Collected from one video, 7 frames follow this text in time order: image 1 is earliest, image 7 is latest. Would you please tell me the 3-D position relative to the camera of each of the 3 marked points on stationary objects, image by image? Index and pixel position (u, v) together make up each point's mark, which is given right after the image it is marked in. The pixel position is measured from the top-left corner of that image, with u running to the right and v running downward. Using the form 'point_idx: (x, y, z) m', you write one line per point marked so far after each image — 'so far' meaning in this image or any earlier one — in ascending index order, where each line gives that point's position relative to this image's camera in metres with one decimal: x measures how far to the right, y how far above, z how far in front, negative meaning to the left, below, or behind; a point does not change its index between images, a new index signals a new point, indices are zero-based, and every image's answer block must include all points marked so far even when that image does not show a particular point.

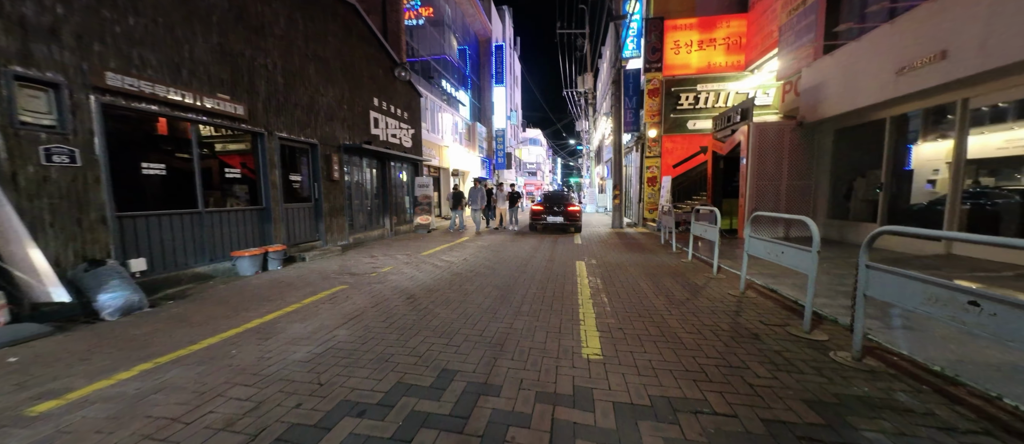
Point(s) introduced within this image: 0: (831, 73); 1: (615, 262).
0: (+7.3, +3.4, +8.2) m
1: (+2.0, -0.7, +6.8) m
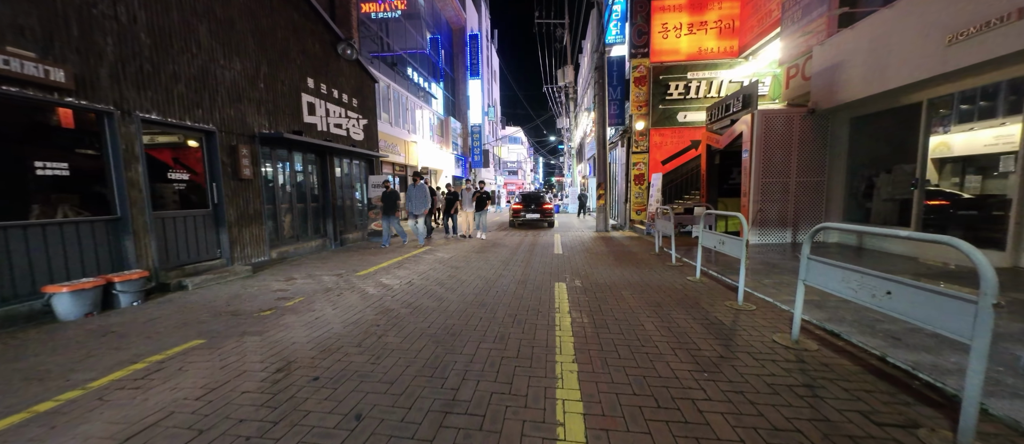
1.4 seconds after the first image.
0: (+6.6, +3.4, +6.9) m
1: (+1.4, -0.9, +5.3) m
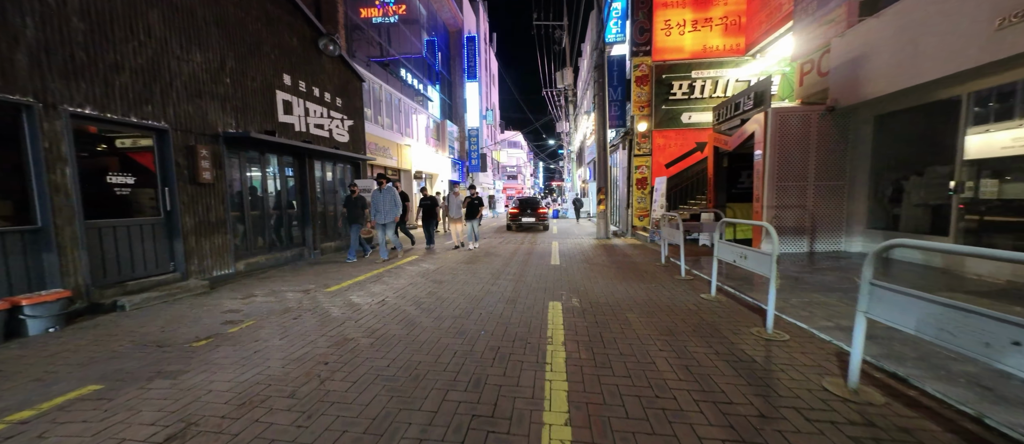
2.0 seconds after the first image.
0: (+6.5, +3.2, +6.3) m
1: (+1.2, -1.0, +4.6) m
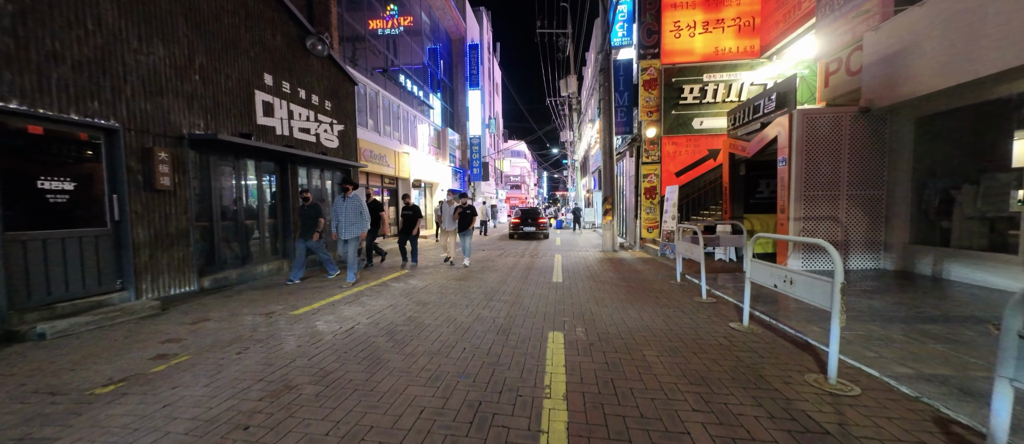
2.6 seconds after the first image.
0: (+6.4, +3.0, +5.6) m
1: (+1.1, -1.2, +3.8) m
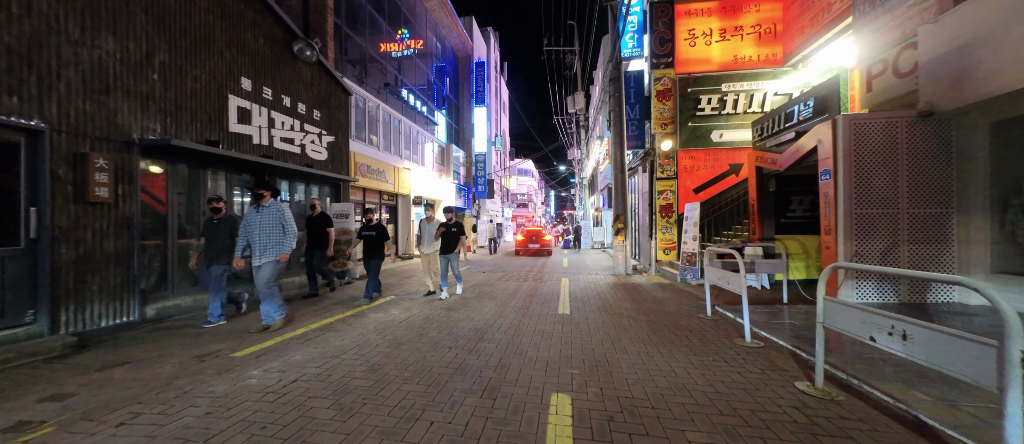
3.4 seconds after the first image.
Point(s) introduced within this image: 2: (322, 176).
0: (+6.4, +2.7, +4.7) m
1: (+1.1, -1.4, +2.8) m
2: (-4.5, +1.1, +8.4) m
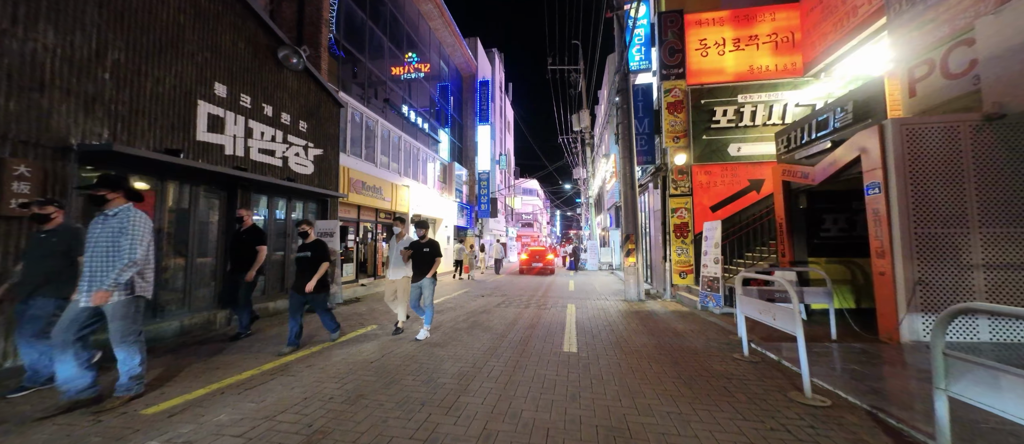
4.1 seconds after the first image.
0: (+6.4, +2.4, +4.0) m
1: (+1.0, -1.5, +2.0) m
2: (-4.5, +0.7, +7.8) m
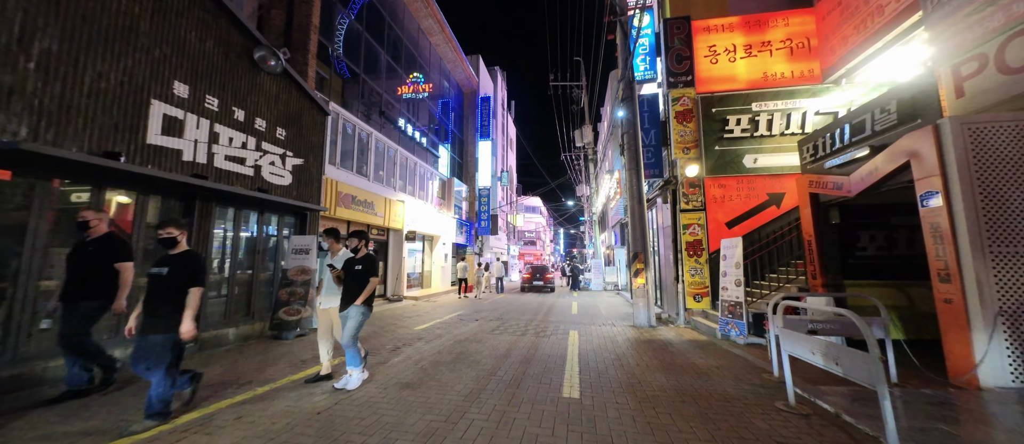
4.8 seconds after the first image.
0: (+6.2, +2.3, +3.2) m
1: (+0.8, -1.5, +1.1) m
2: (-4.6, +0.4, +7.0) m
